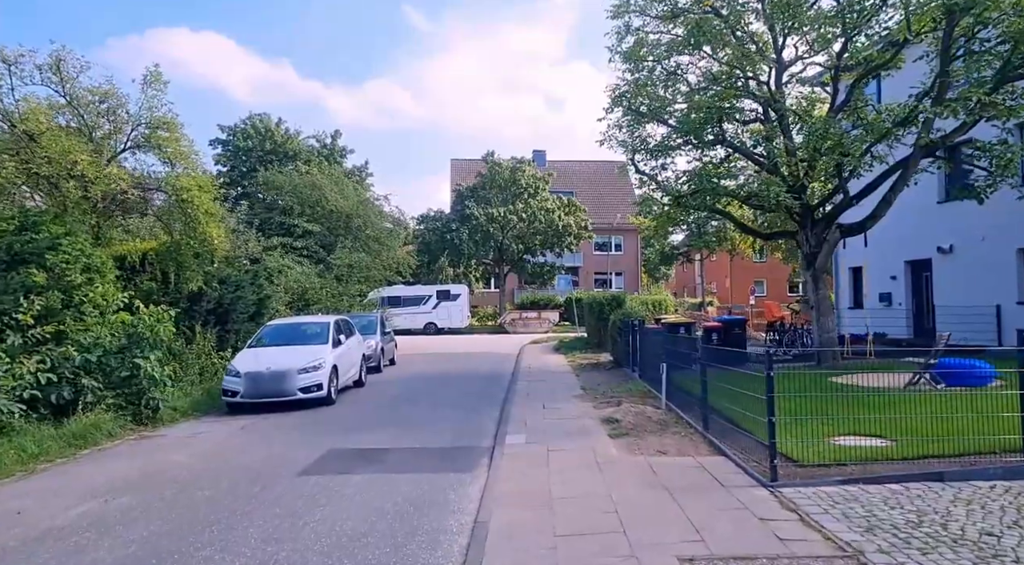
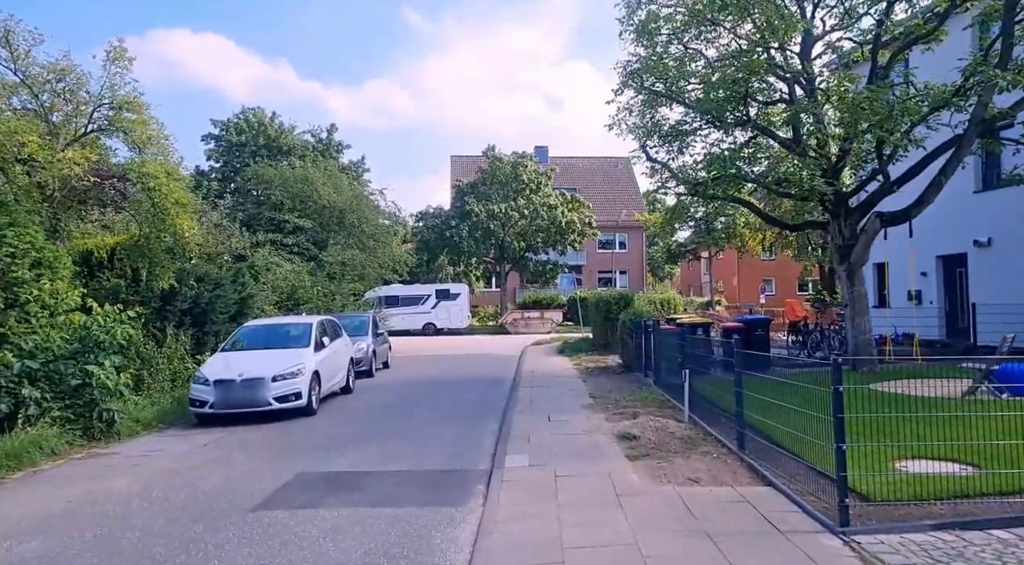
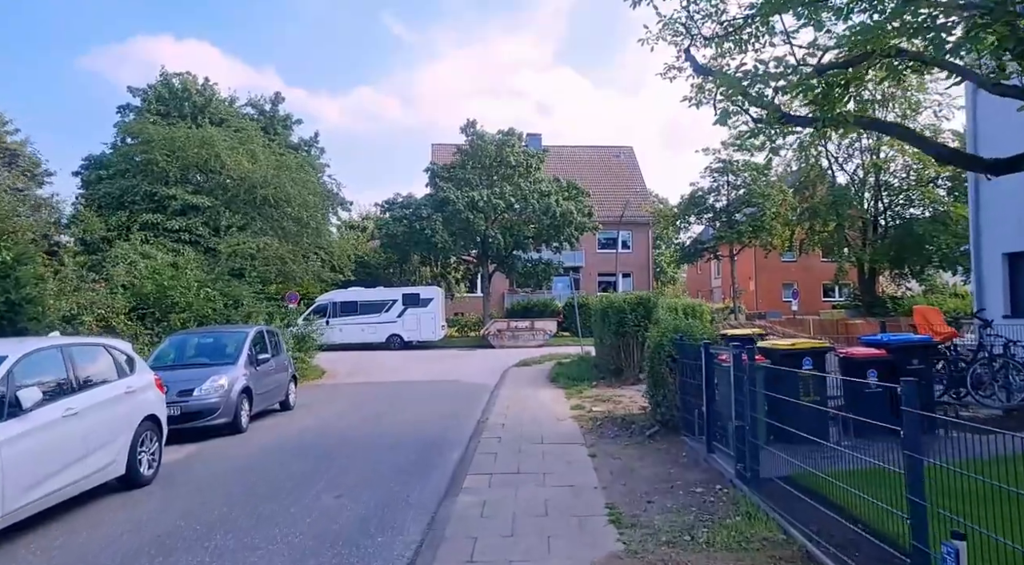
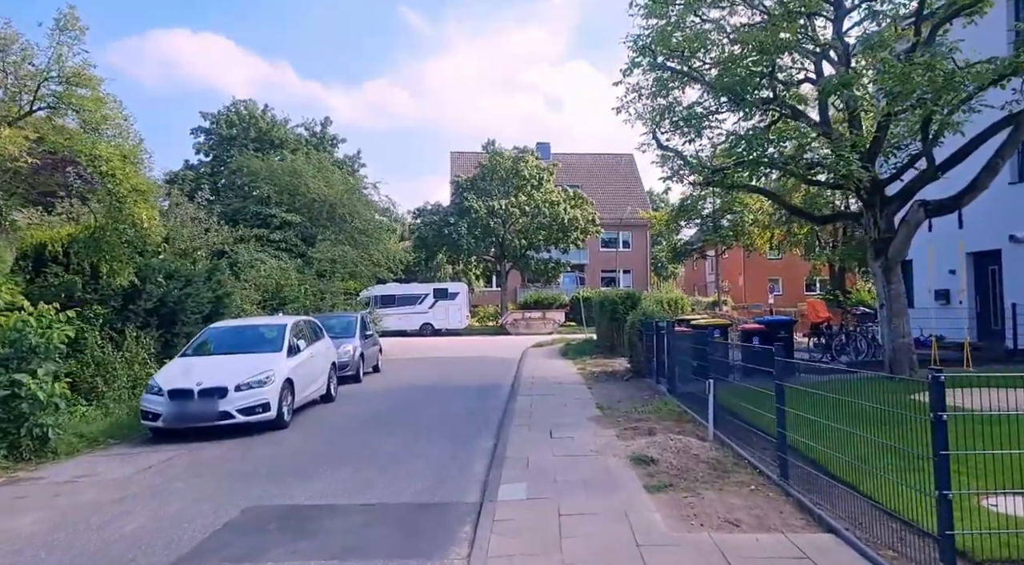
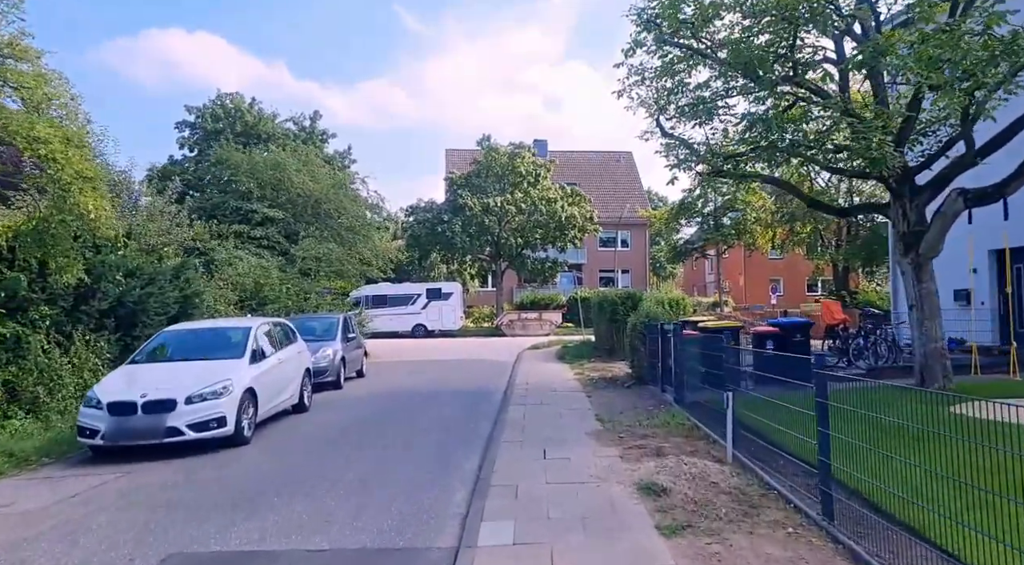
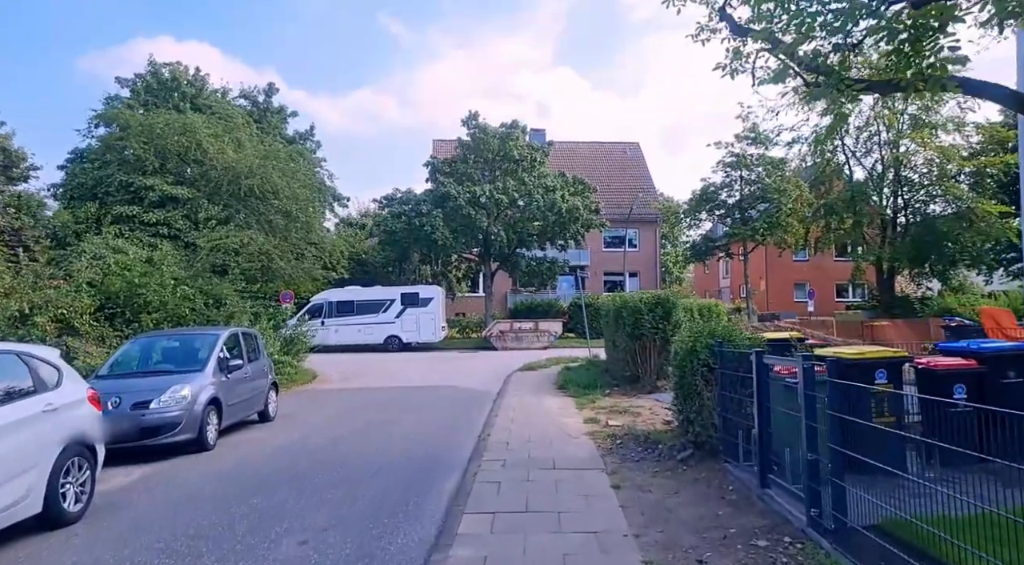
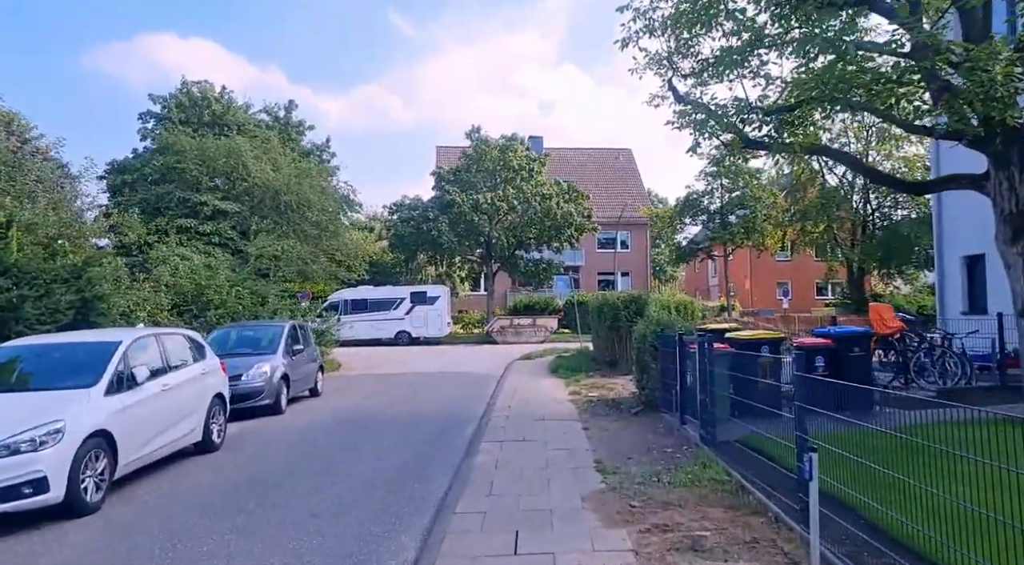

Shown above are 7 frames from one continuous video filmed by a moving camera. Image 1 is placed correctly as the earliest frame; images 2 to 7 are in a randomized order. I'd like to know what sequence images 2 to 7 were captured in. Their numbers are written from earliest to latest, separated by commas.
2, 4, 5, 7, 3, 6
